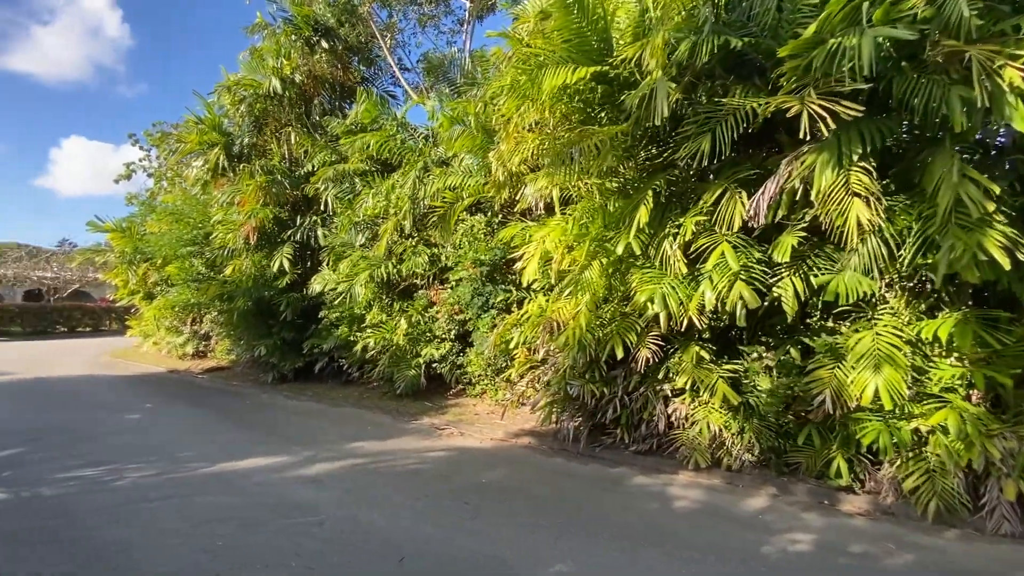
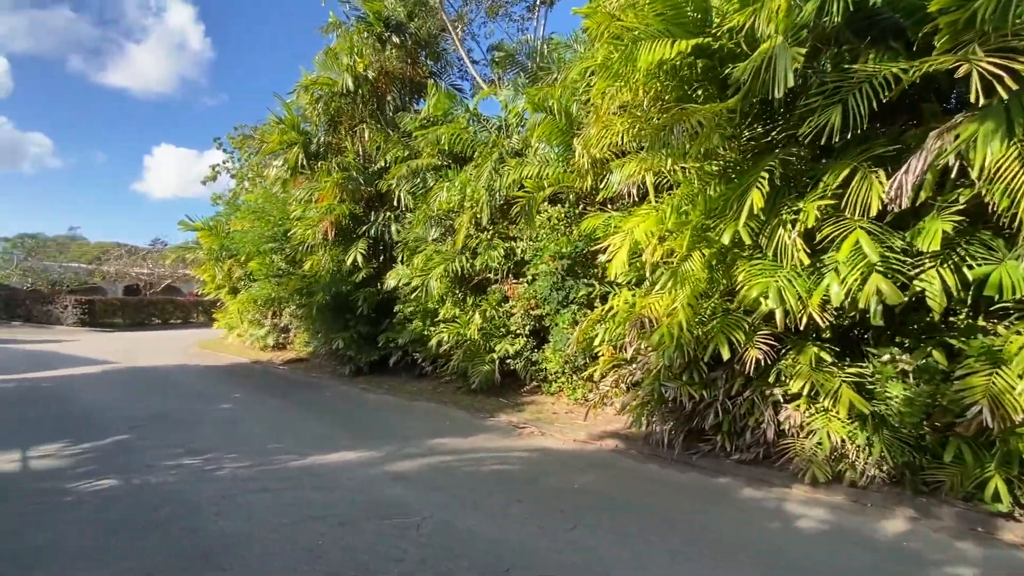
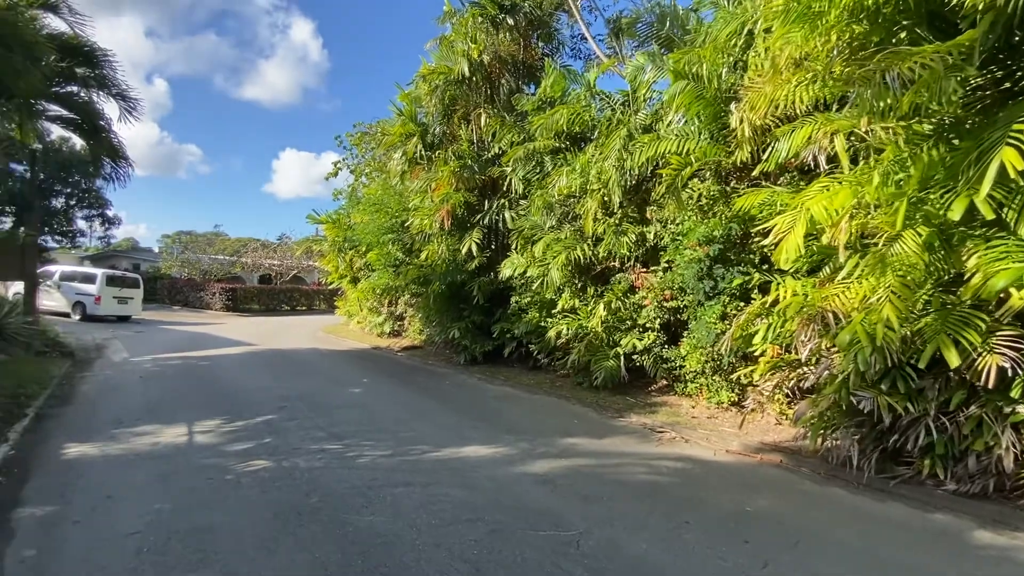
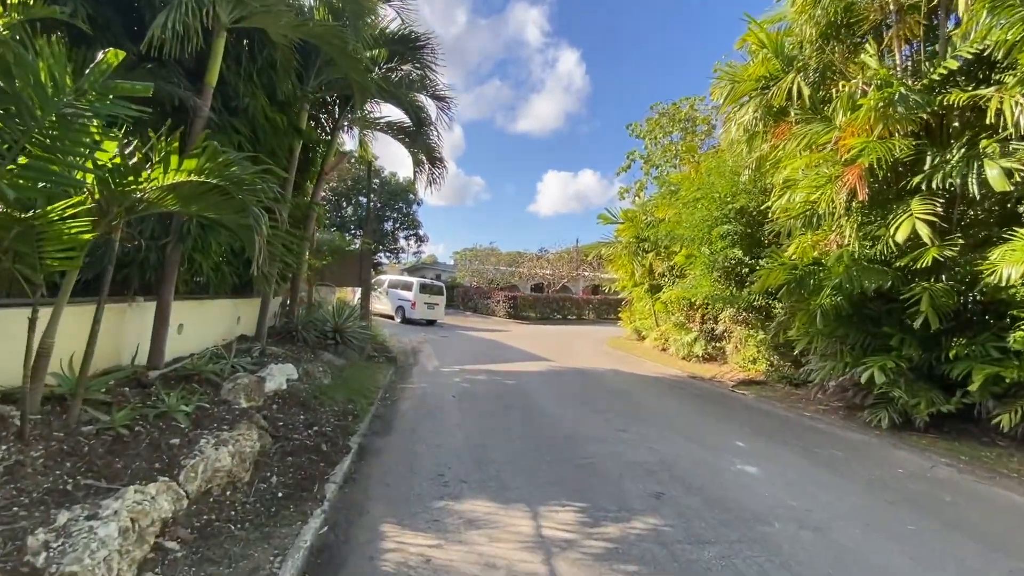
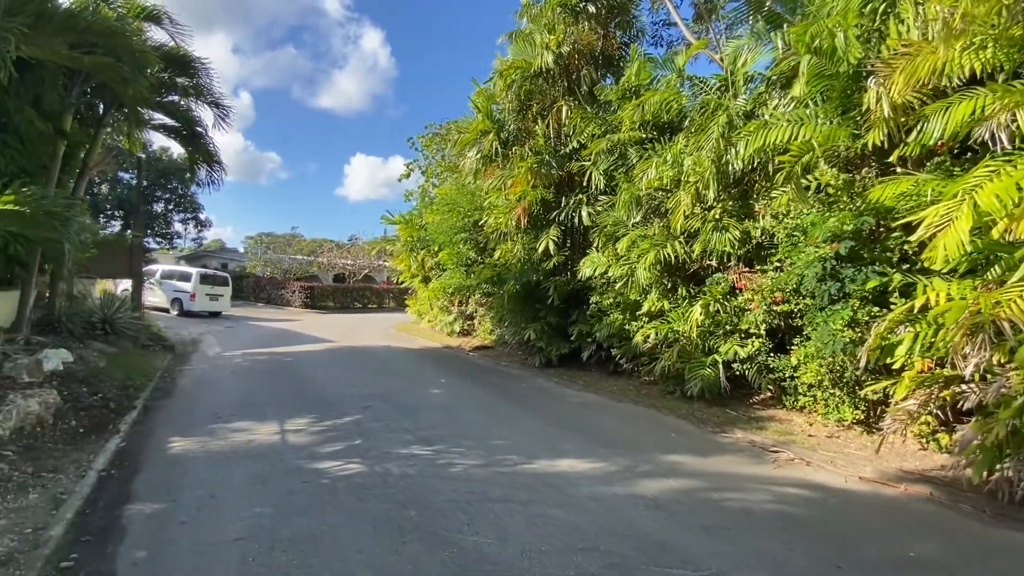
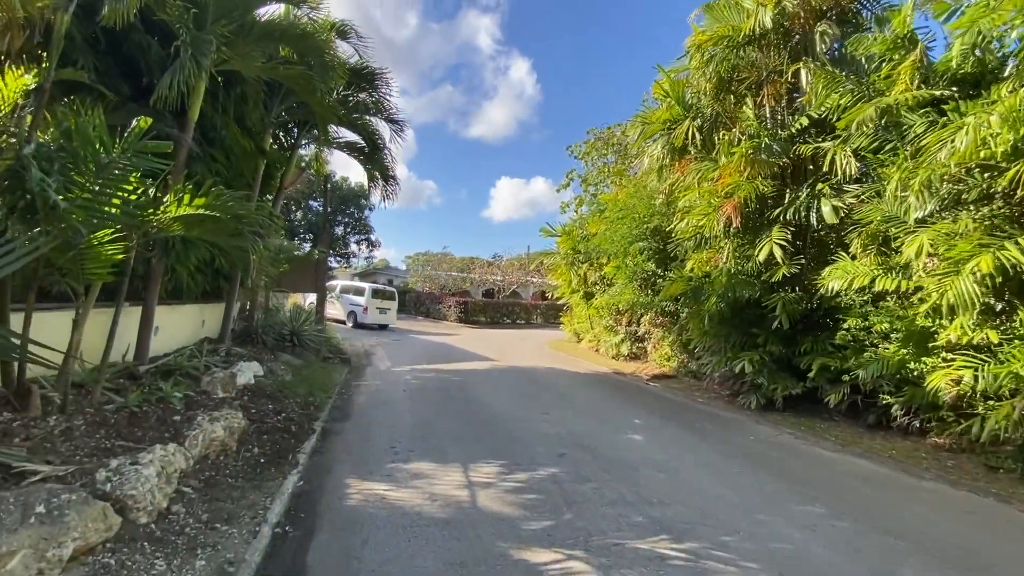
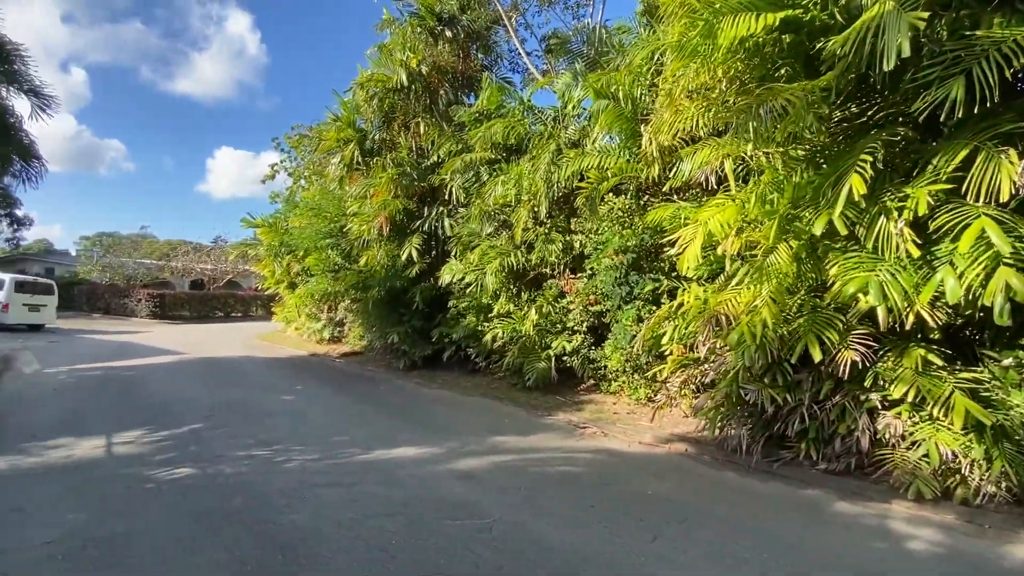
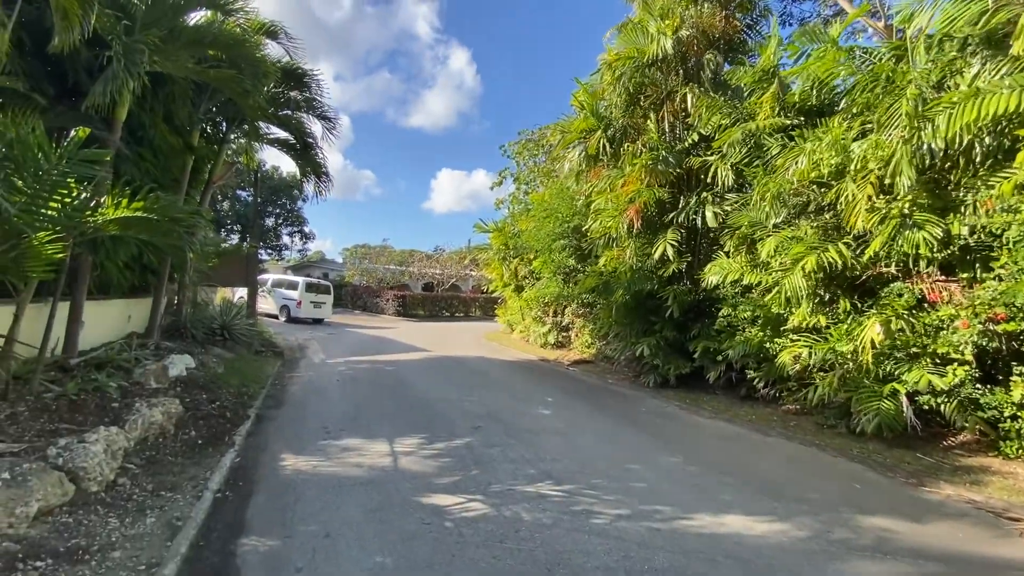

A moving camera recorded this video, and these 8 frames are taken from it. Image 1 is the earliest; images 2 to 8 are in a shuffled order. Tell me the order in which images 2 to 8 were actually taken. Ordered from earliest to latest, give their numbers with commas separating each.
2, 7, 3, 5, 8, 6, 4
